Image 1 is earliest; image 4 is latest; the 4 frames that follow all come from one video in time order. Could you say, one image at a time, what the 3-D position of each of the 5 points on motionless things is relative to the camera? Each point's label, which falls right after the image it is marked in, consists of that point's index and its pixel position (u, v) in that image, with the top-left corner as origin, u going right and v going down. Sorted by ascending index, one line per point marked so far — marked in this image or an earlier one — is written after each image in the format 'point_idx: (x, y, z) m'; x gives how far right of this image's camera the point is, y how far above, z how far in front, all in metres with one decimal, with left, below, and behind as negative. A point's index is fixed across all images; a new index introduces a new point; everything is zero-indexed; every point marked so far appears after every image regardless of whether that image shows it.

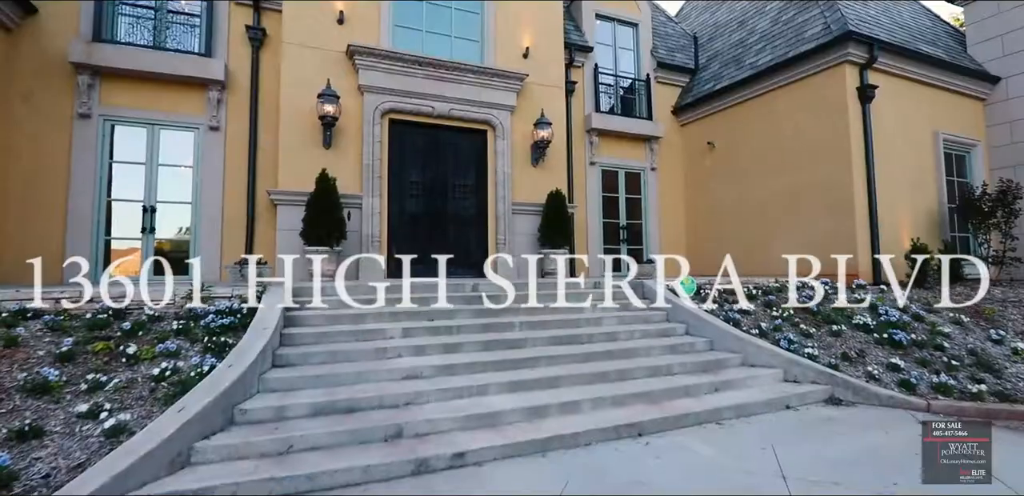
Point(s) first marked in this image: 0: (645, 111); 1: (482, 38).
0: (+2.8, +2.8, +9.9) m
1: (-0.5, +3.5, +8.1) m
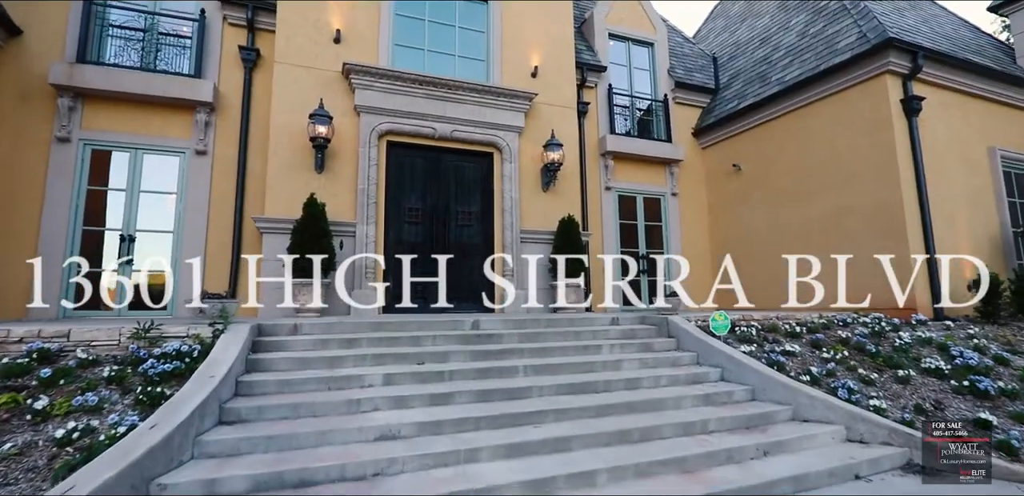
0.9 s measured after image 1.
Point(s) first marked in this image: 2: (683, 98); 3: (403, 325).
0: (+2.9, +2.2, +9.3) m
1: (-0.4, +3.0, +7.6) m
2: (+3.4, +3.0, +9.5) m
3: (-1.2, -0.8, +5.0) m
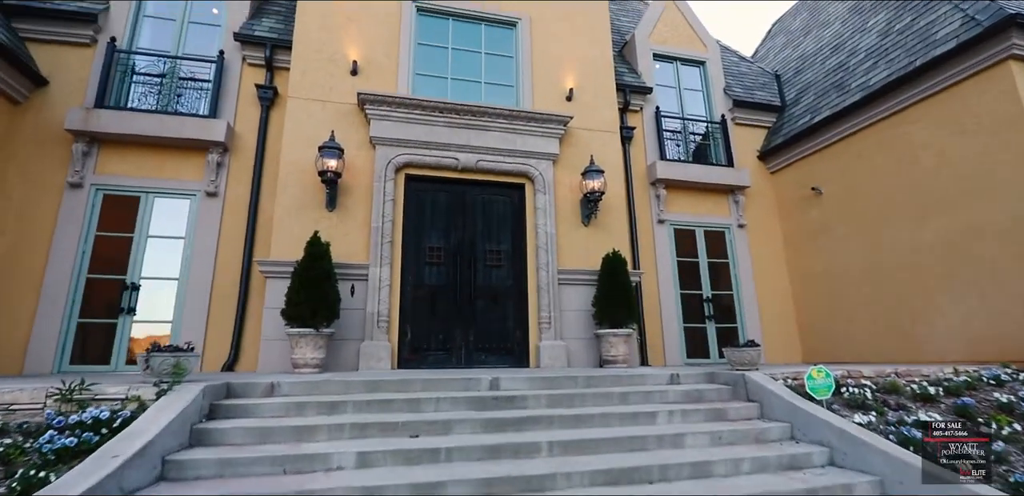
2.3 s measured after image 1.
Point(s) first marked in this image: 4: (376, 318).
0: (+3.6, +1.5, +8.1) m
1: (+0.1, +2.4, +7.0) m
2: (+4.1, +2.3, +8.3) m
3: (-0.9, -1.2, +4.1) m
4: (-1.6, -0.8, +5.7) m
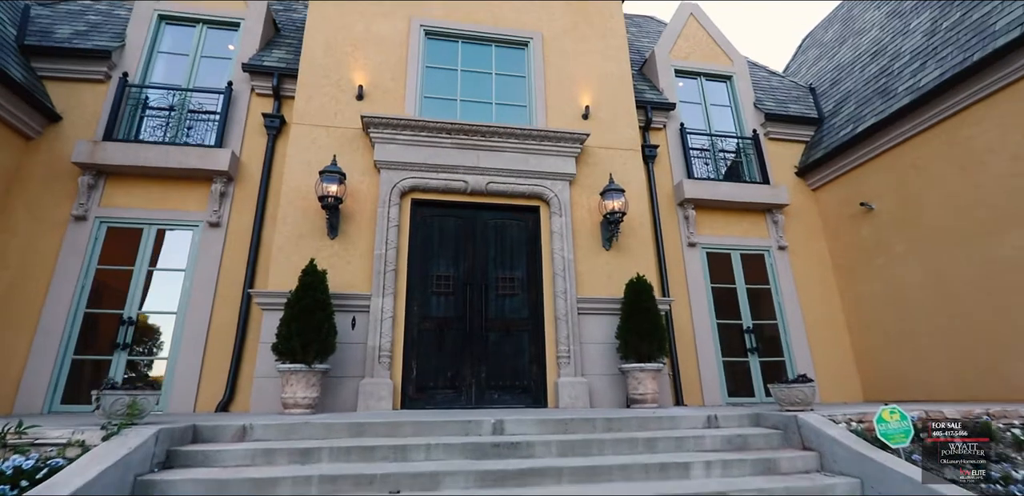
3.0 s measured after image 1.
0: (+3.9, +1.1, +7.5) m
1: (+0.3, +2.0, +6.6) m
2: (+4.3, +1.9, +7.7) m
3: (-0.9, -1.3, +3.6) m
4: (-1.5, -1.1, +5.2) m
